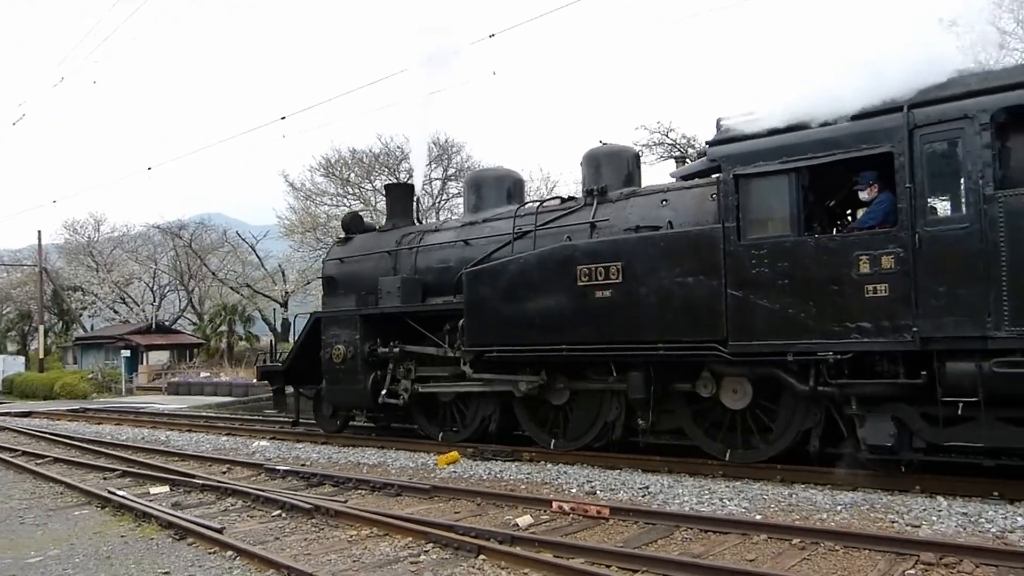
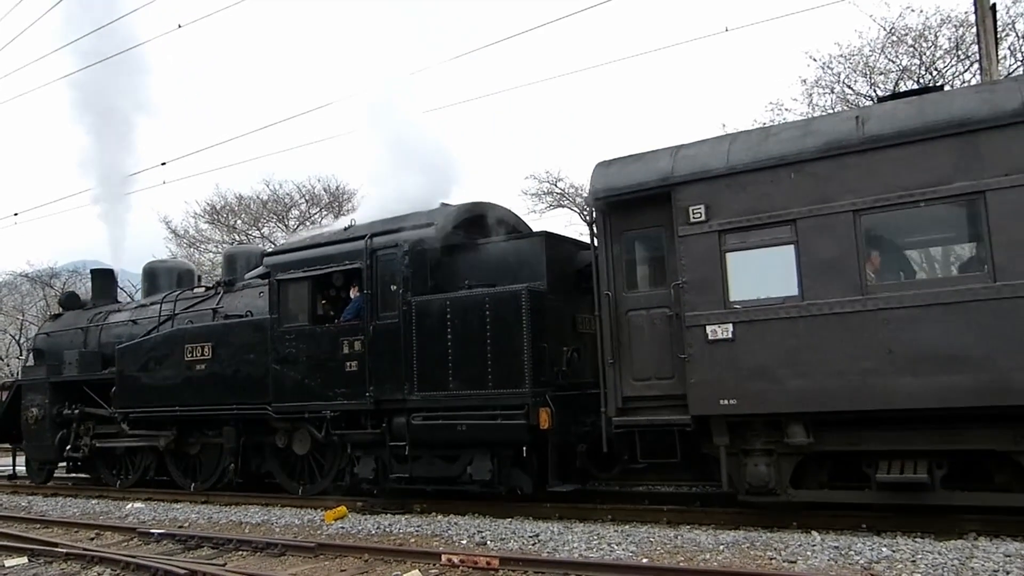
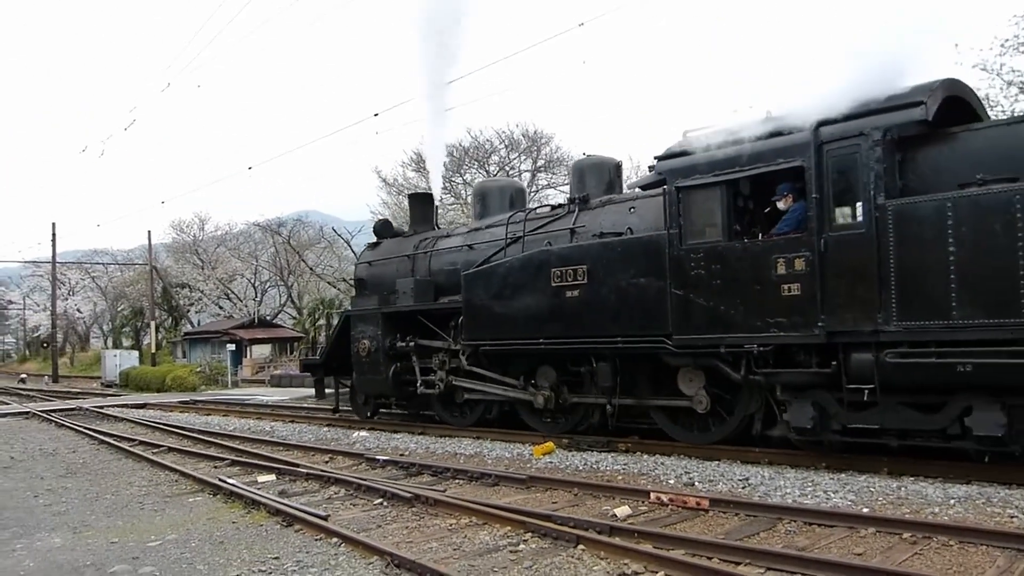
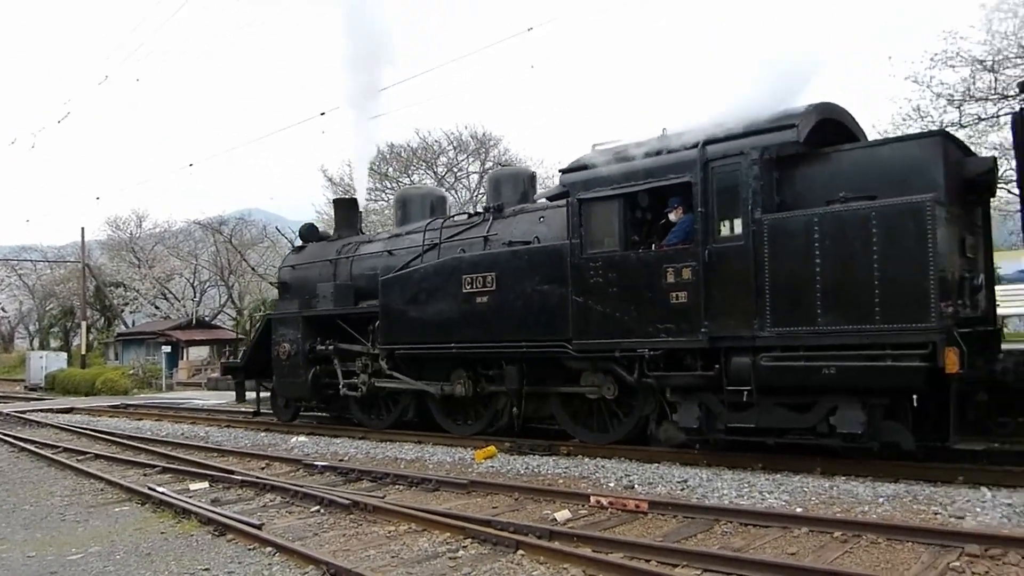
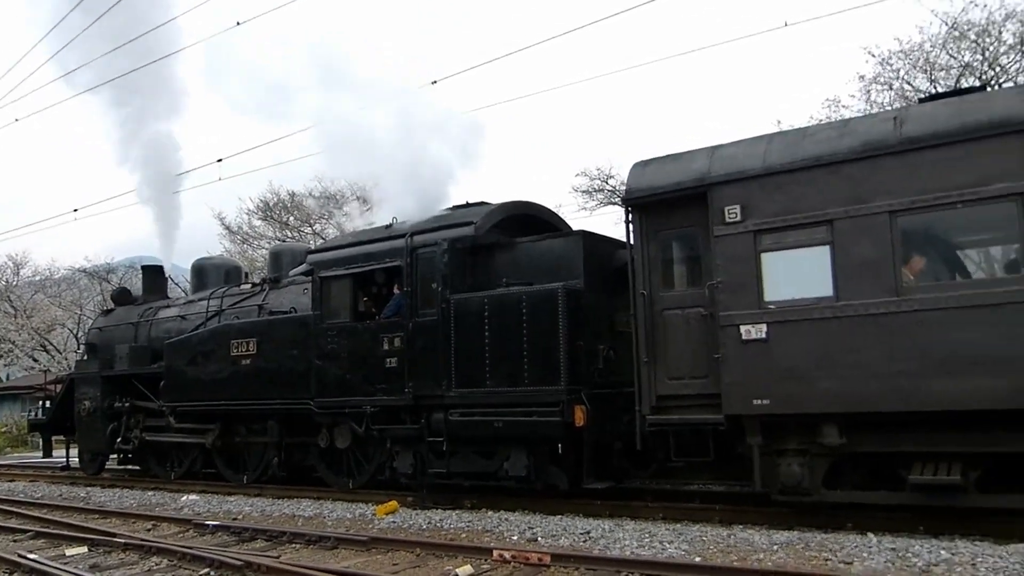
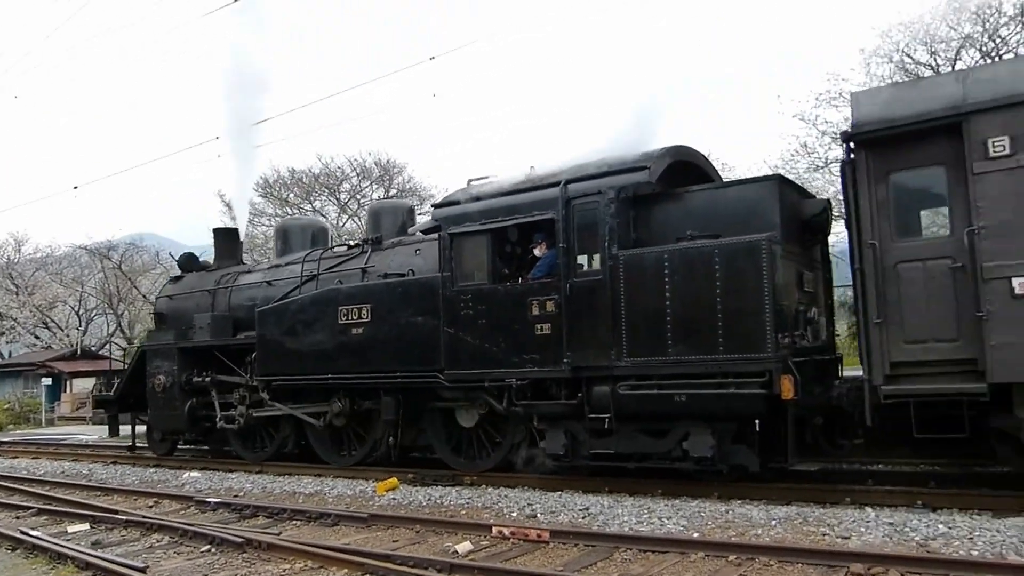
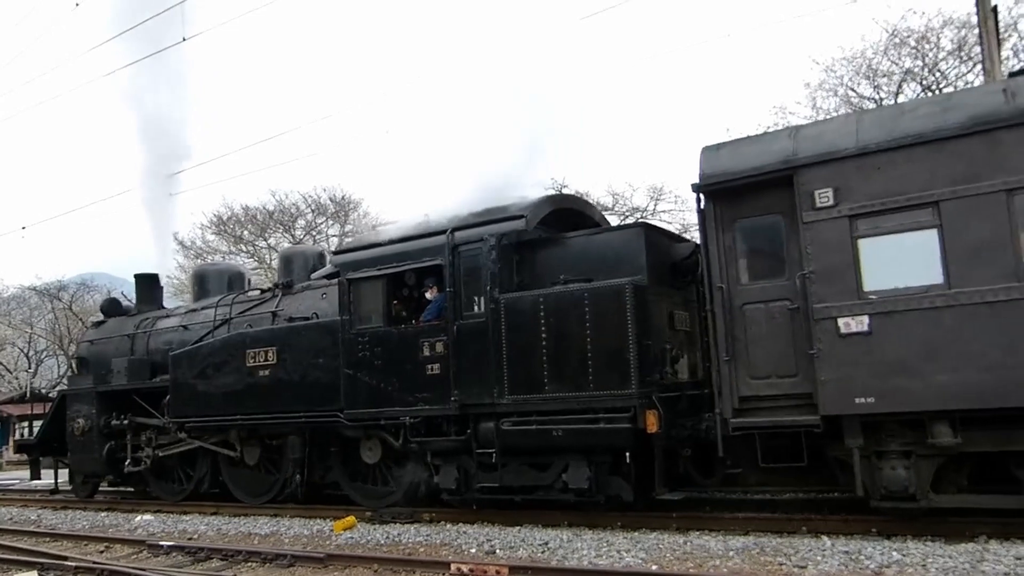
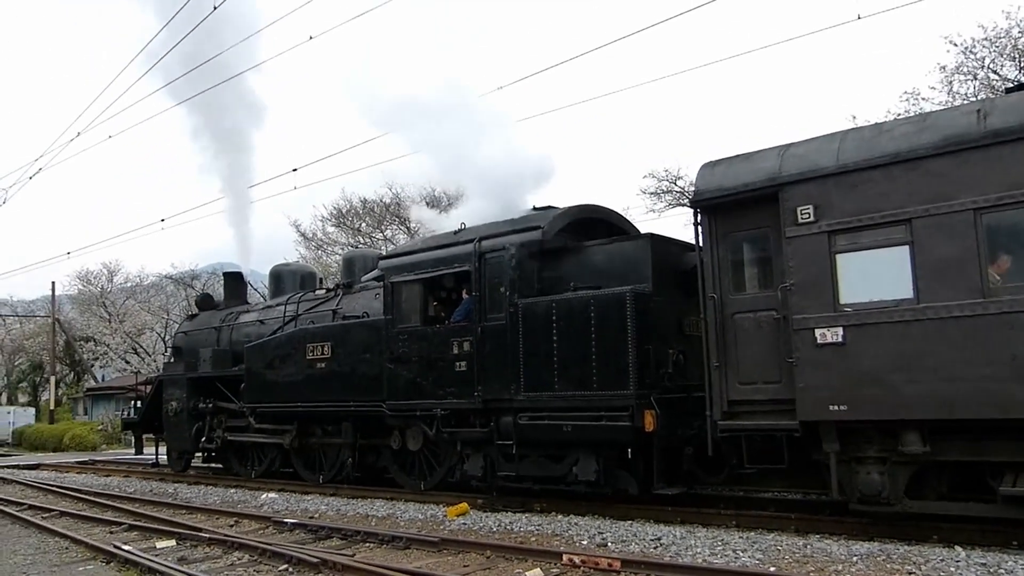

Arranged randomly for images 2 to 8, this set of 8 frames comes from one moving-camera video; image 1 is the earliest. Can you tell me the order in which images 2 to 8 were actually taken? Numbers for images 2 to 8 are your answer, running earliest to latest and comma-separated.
3, 4, 6, 7, 2, 8, 5
